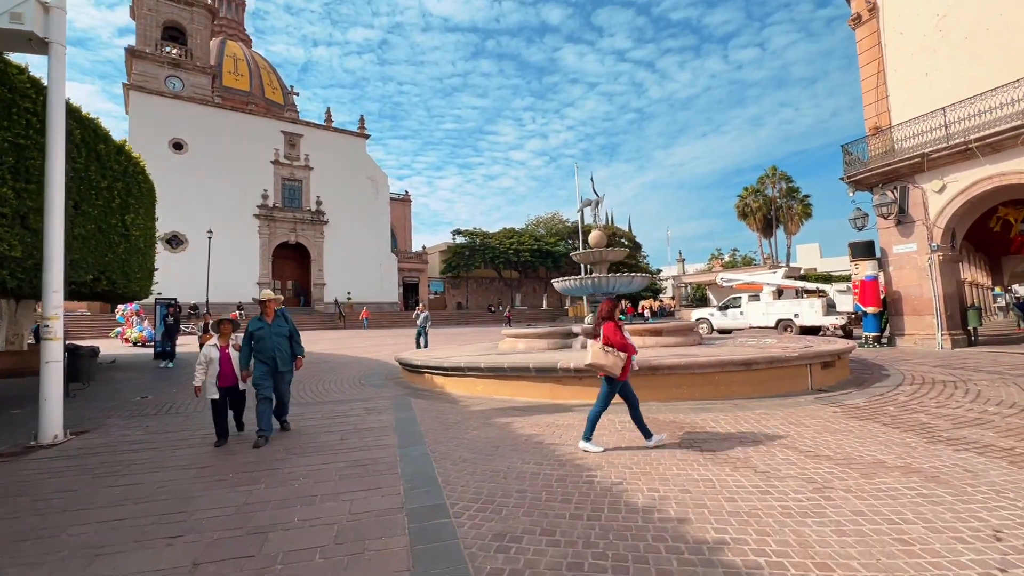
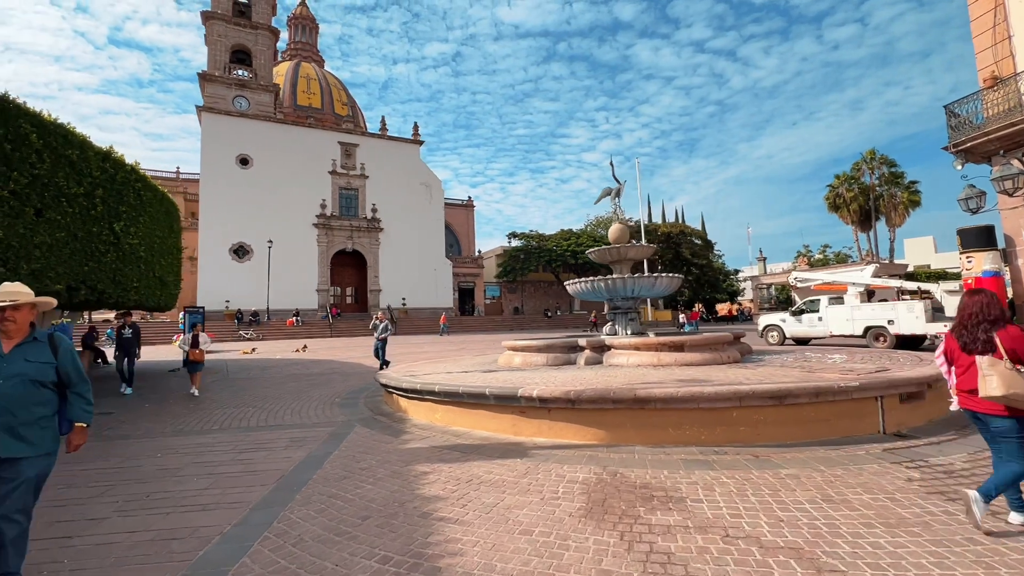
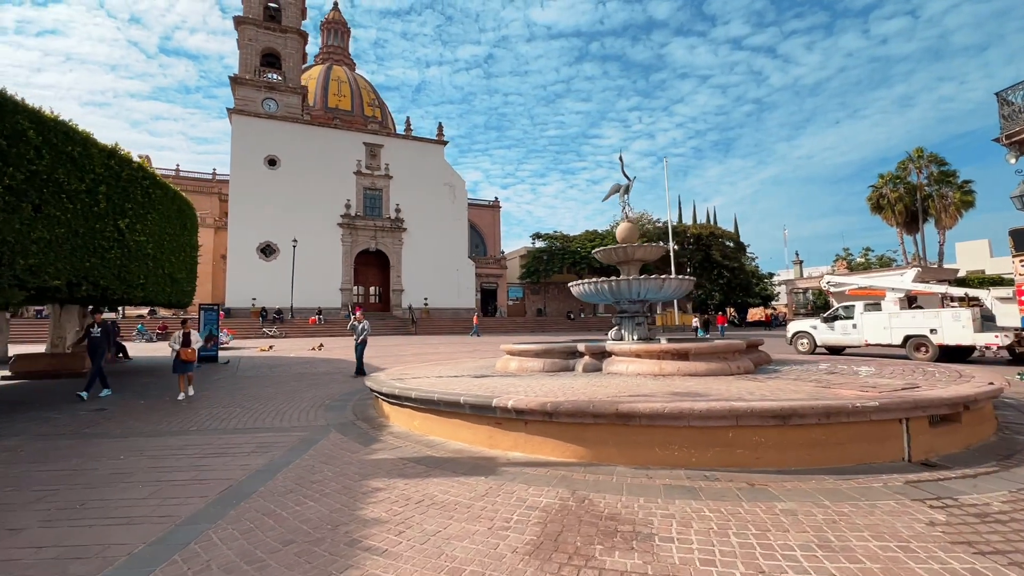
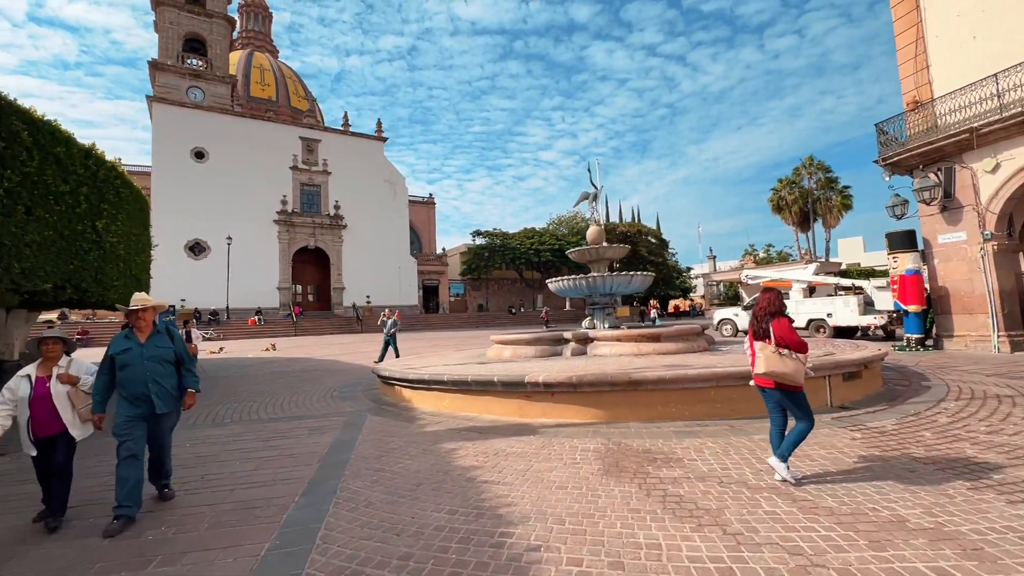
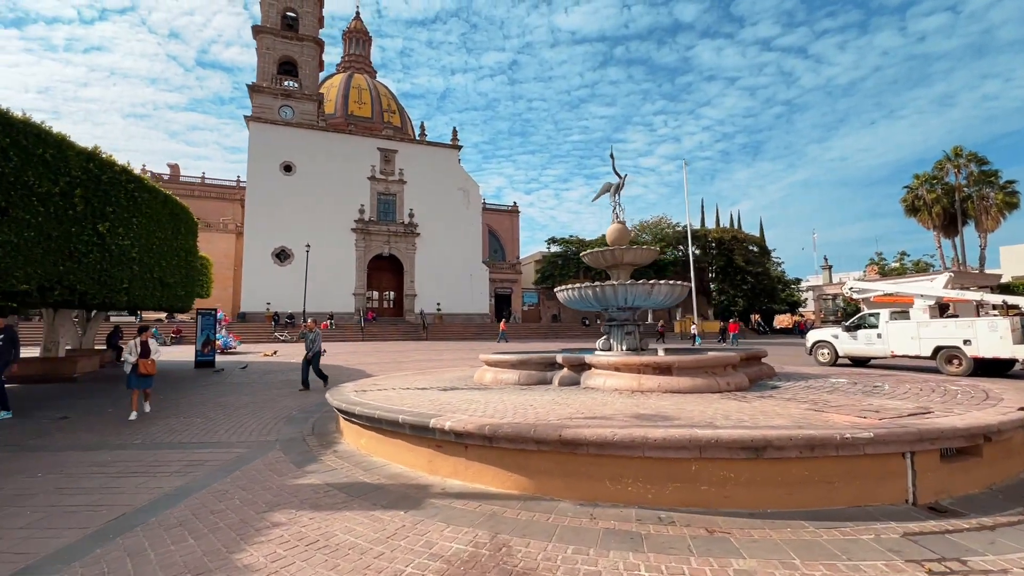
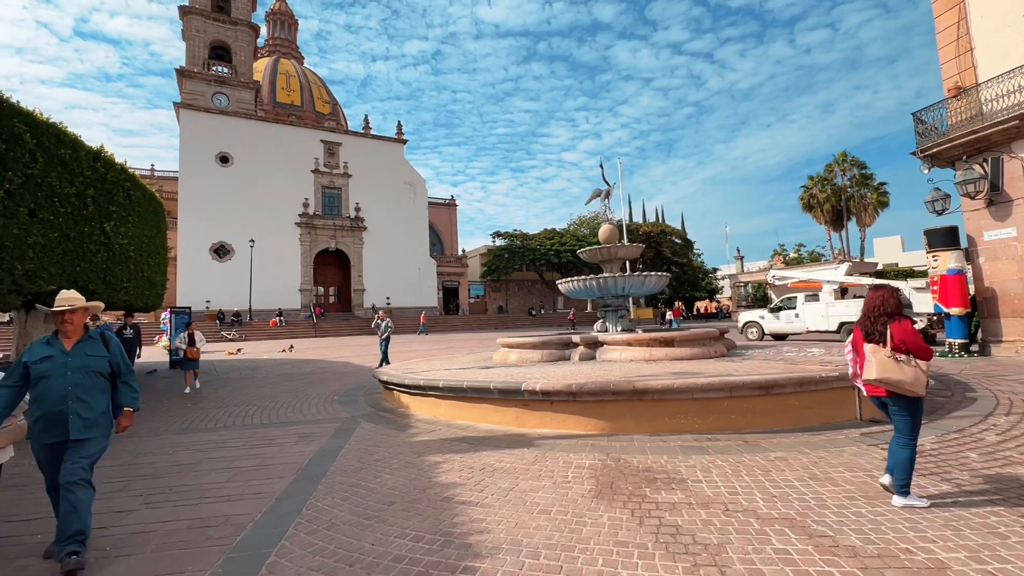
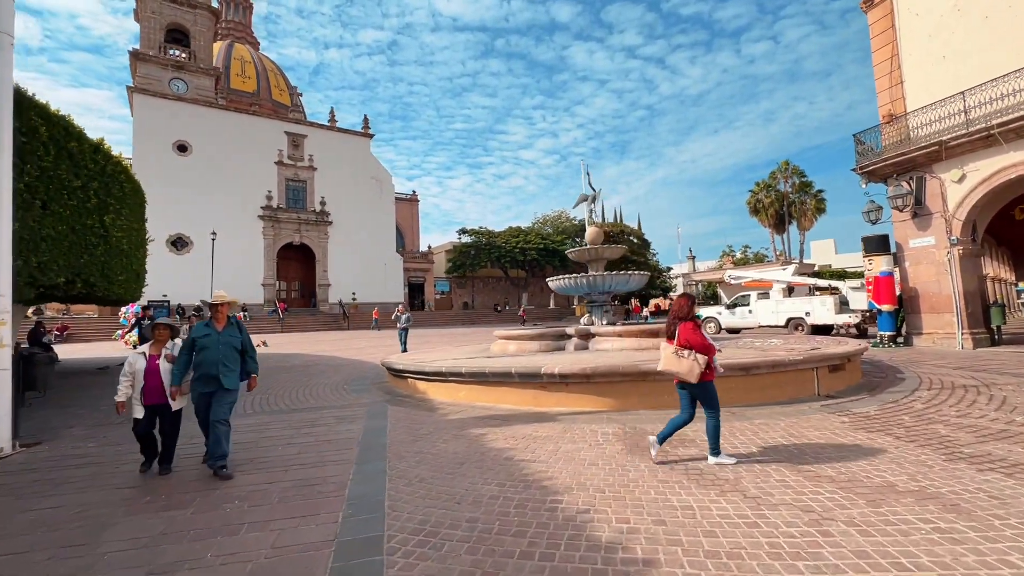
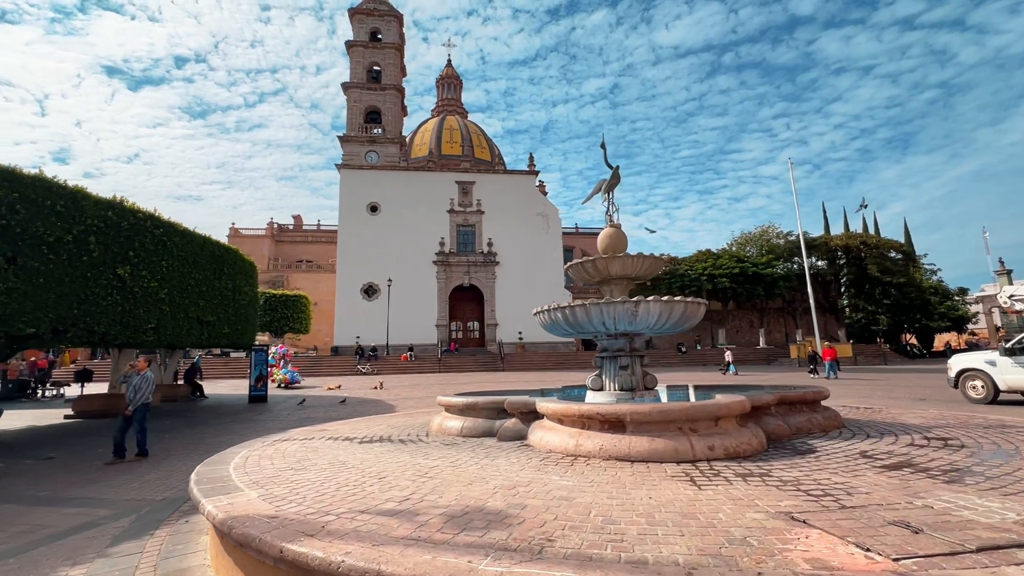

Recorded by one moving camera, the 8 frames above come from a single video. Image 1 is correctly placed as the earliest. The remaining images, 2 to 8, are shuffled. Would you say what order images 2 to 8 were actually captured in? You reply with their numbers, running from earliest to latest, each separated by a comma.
7, 4, 6, 2, 3, 5, 8
